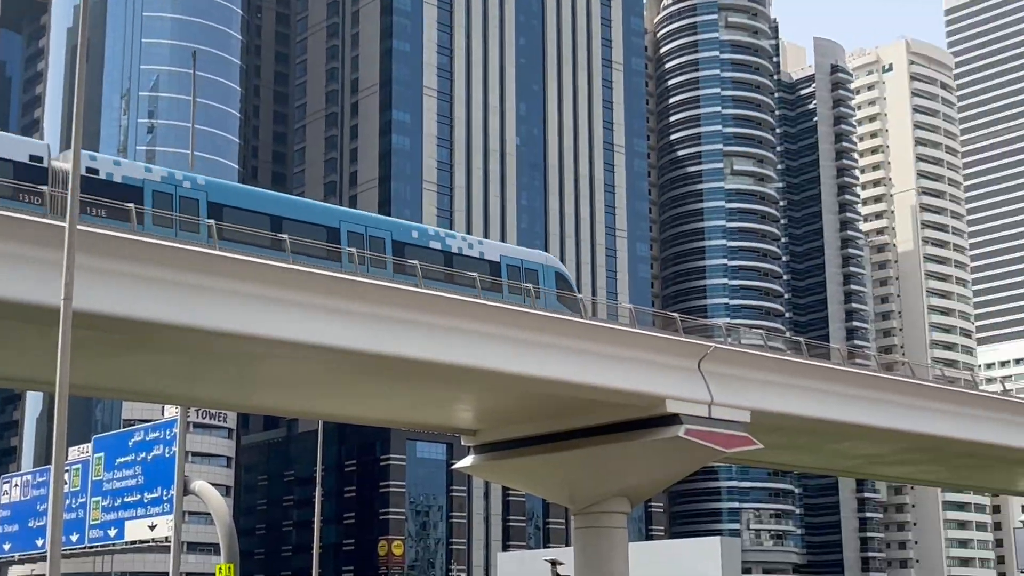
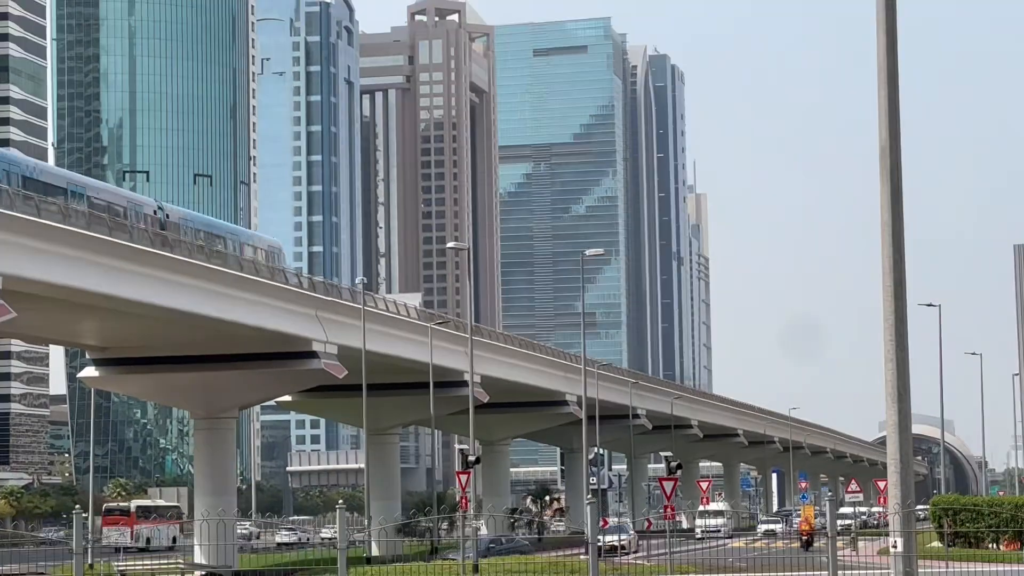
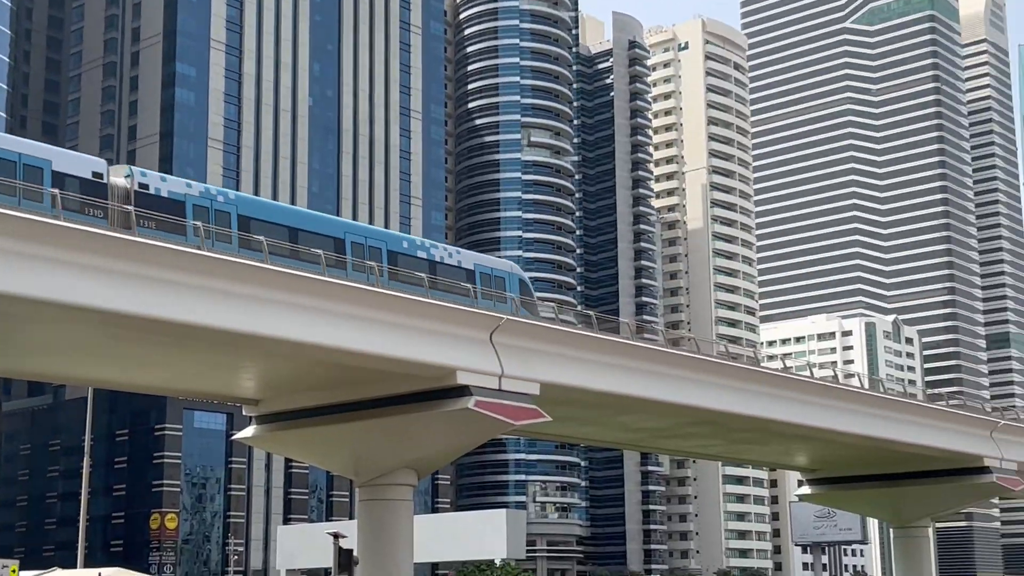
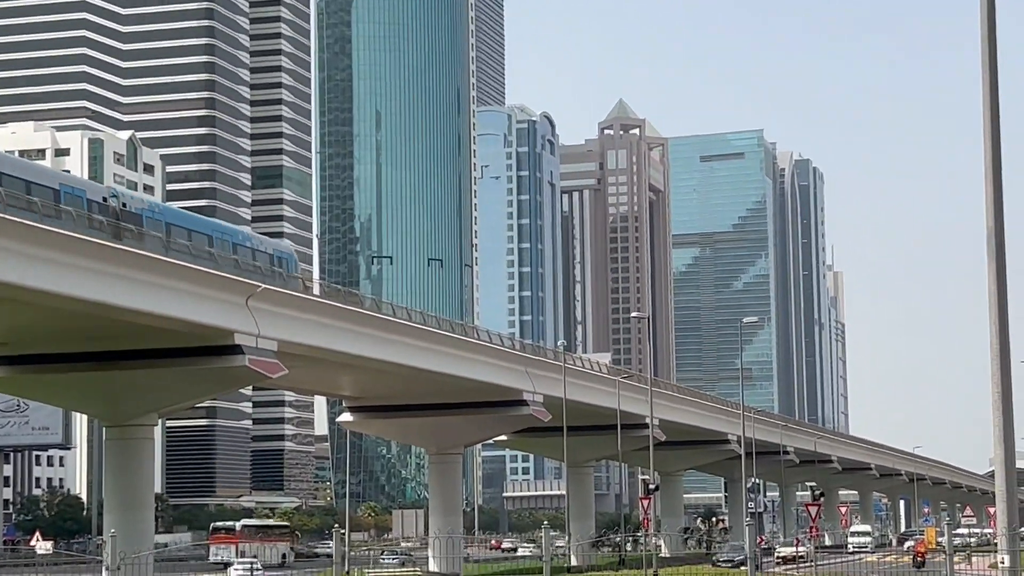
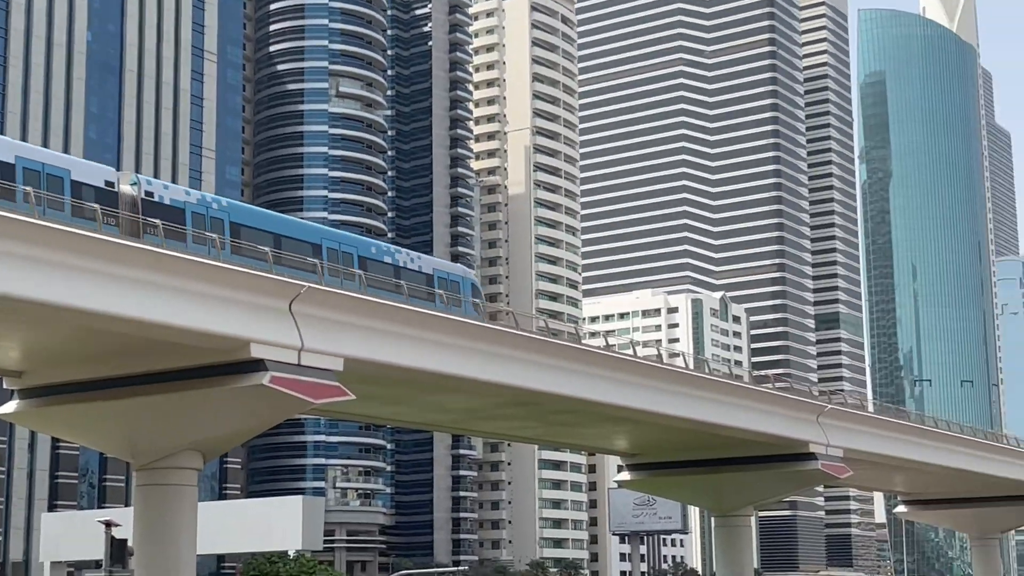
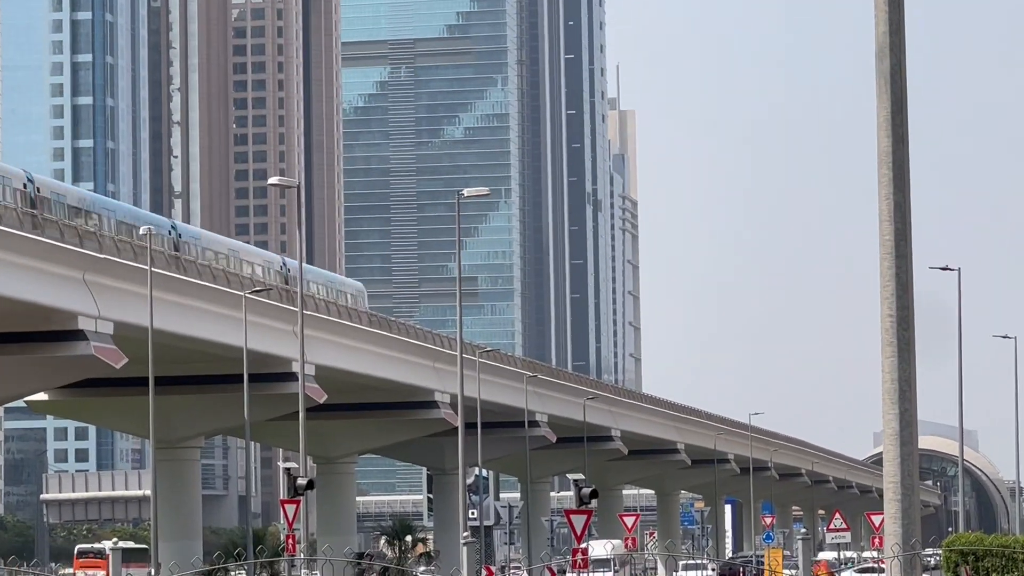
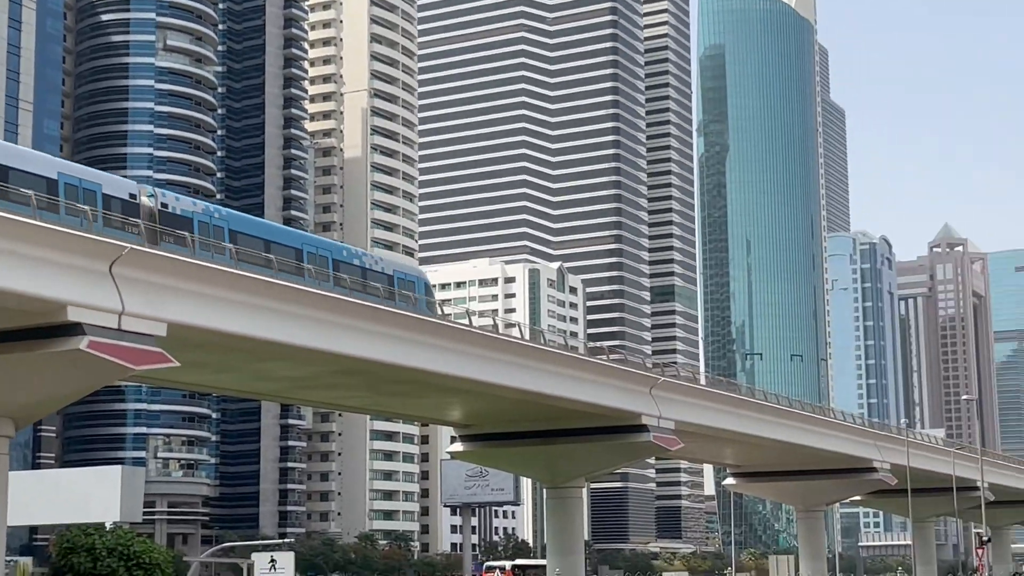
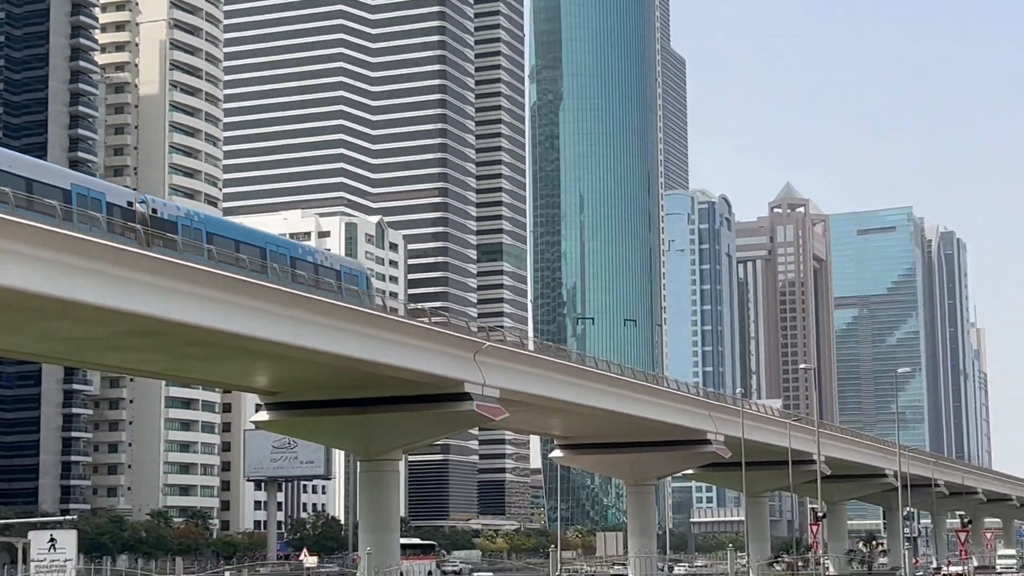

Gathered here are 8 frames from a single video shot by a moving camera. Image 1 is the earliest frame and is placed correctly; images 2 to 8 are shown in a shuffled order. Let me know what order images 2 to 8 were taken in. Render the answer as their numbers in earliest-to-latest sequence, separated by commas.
3, 5, 7, 8, 4, 2, 6
